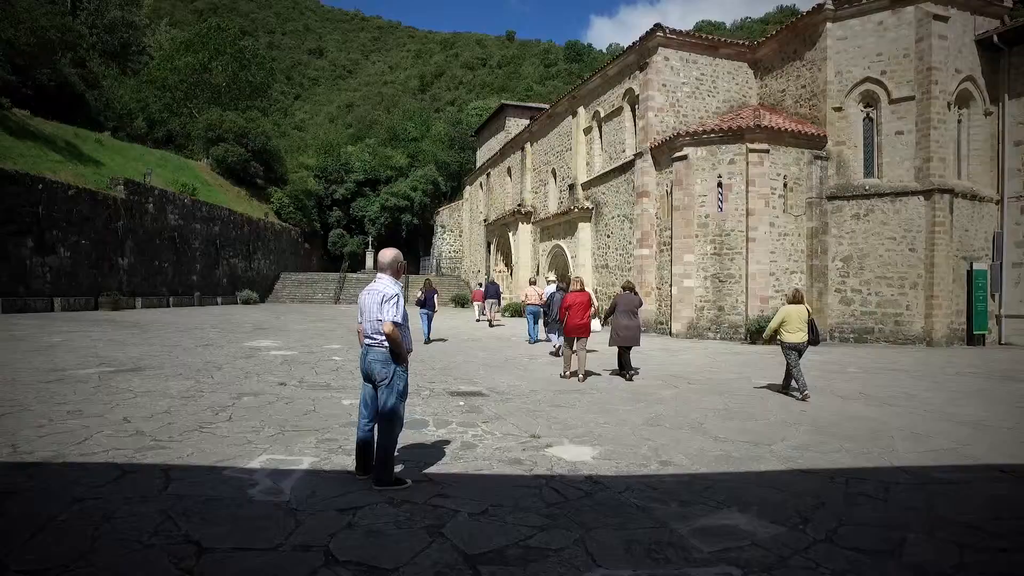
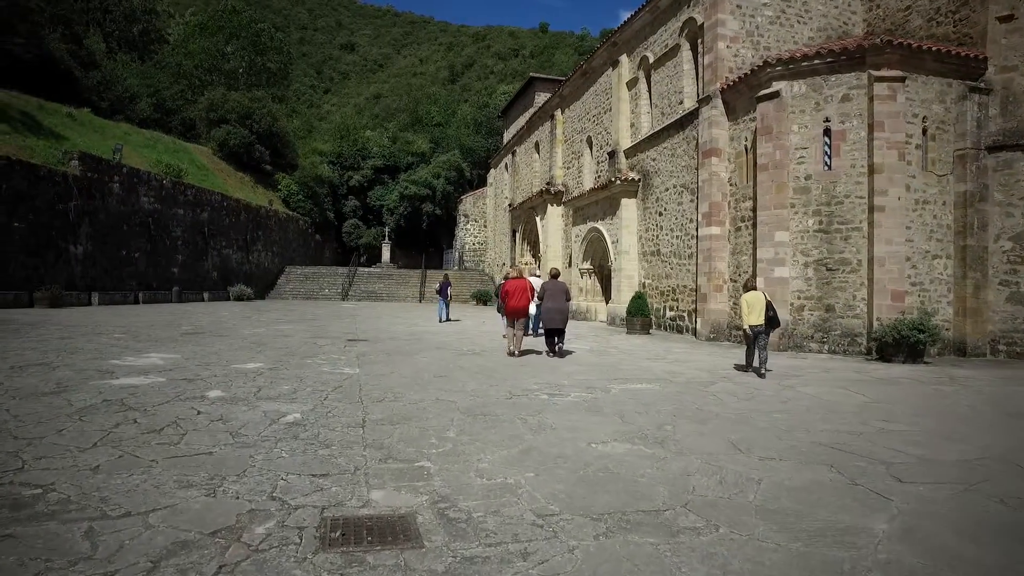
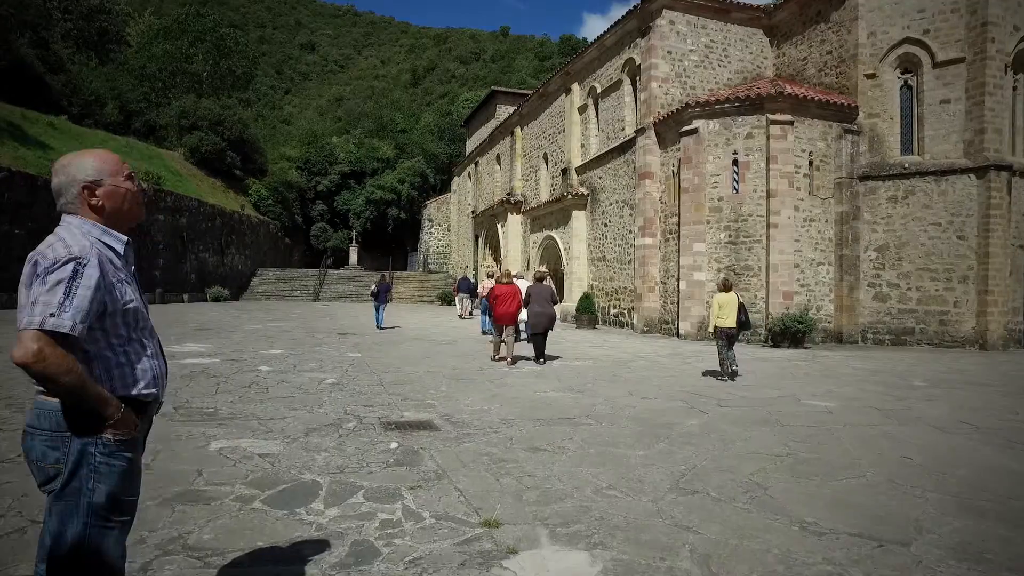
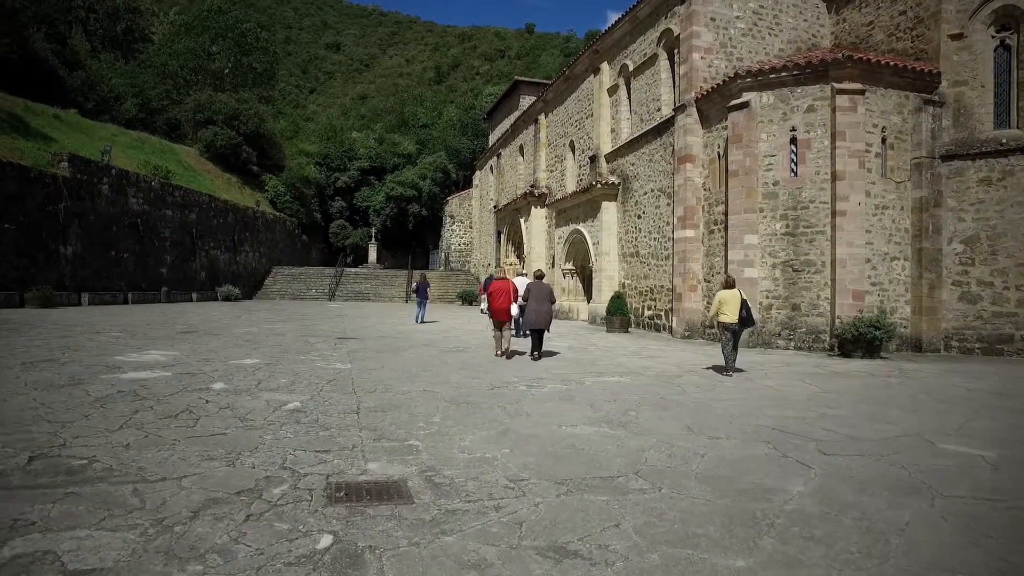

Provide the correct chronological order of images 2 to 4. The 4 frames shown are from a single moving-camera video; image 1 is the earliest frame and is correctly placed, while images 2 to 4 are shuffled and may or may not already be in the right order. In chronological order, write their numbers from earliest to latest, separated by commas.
3, 4, 2
